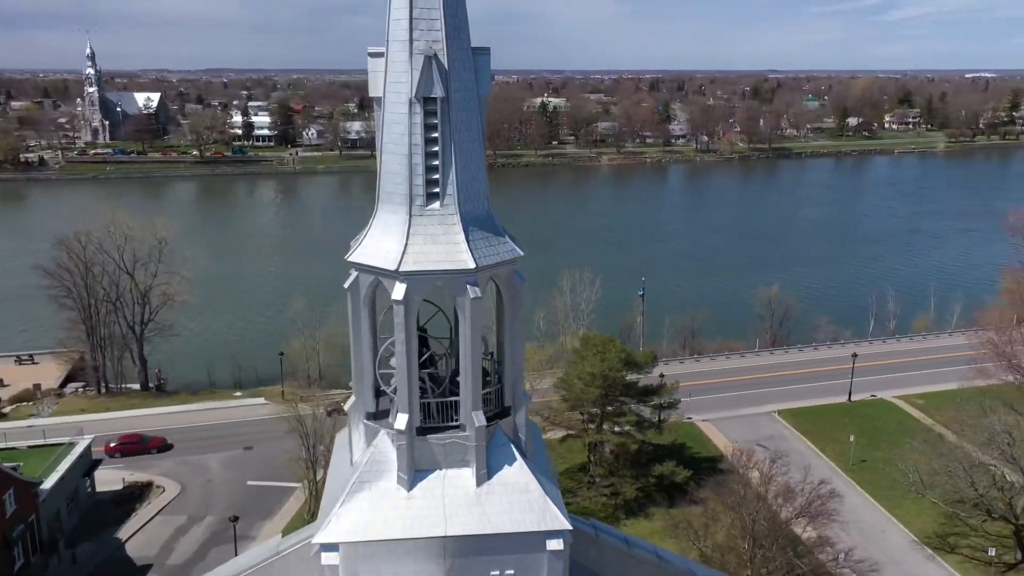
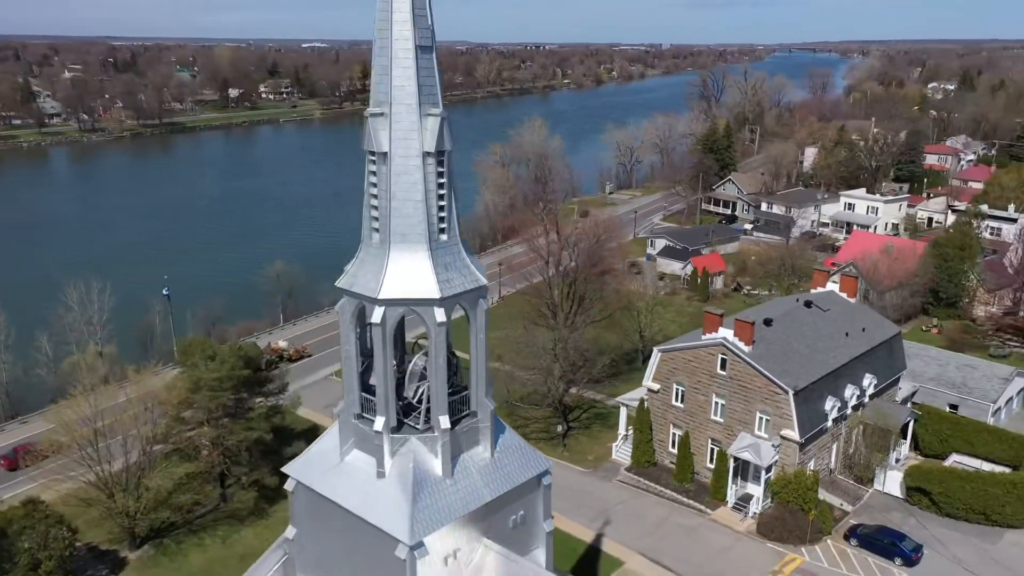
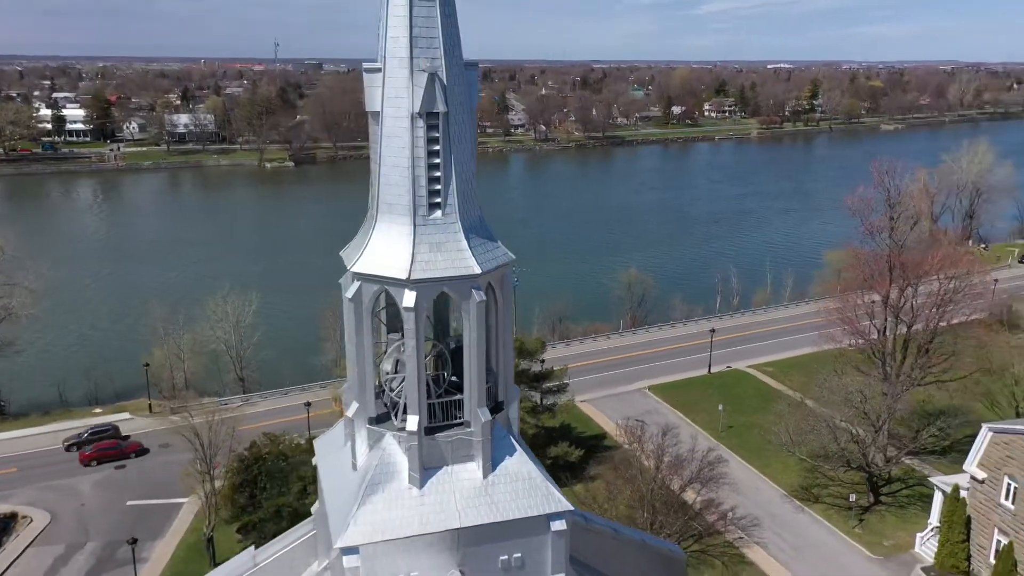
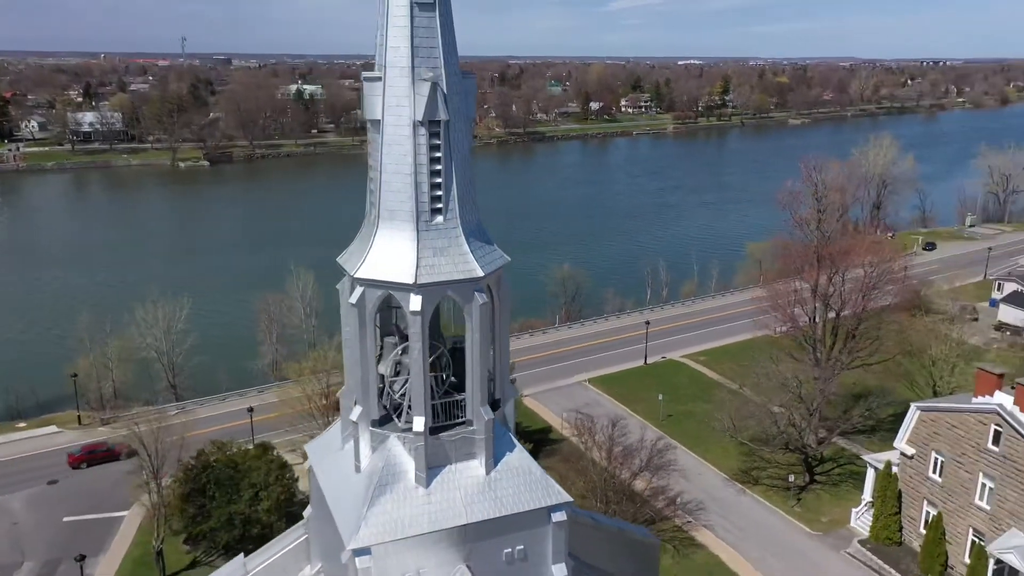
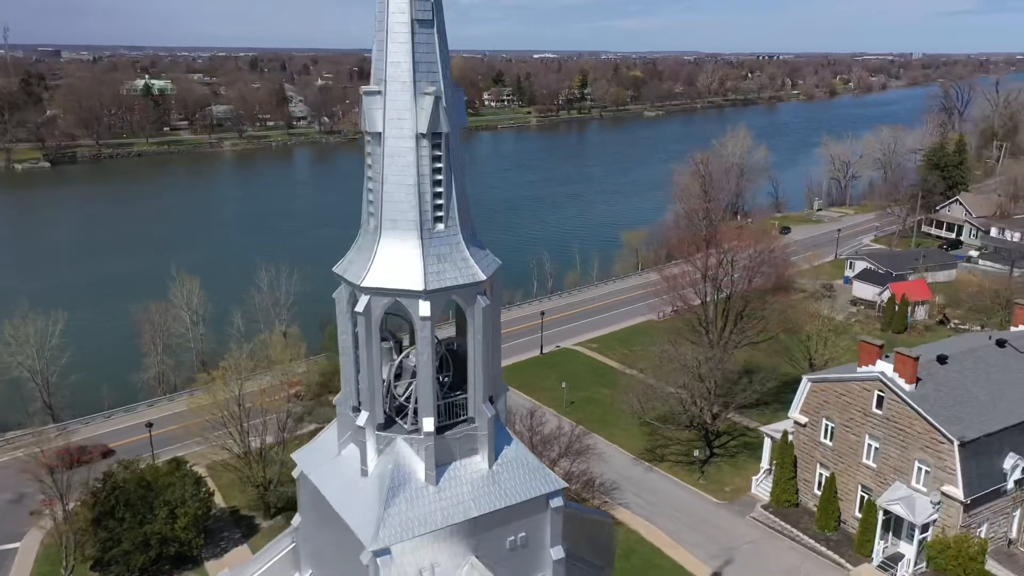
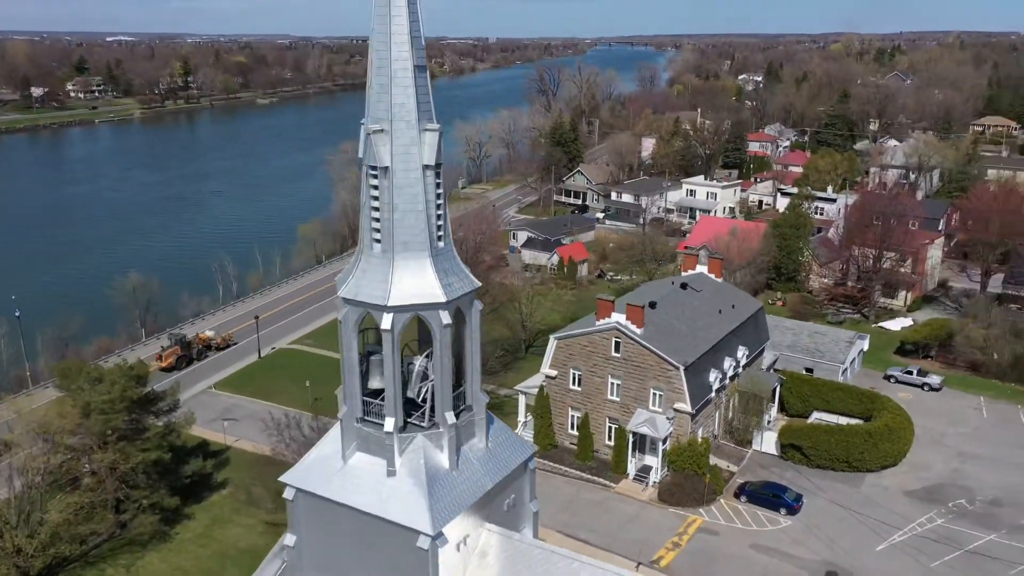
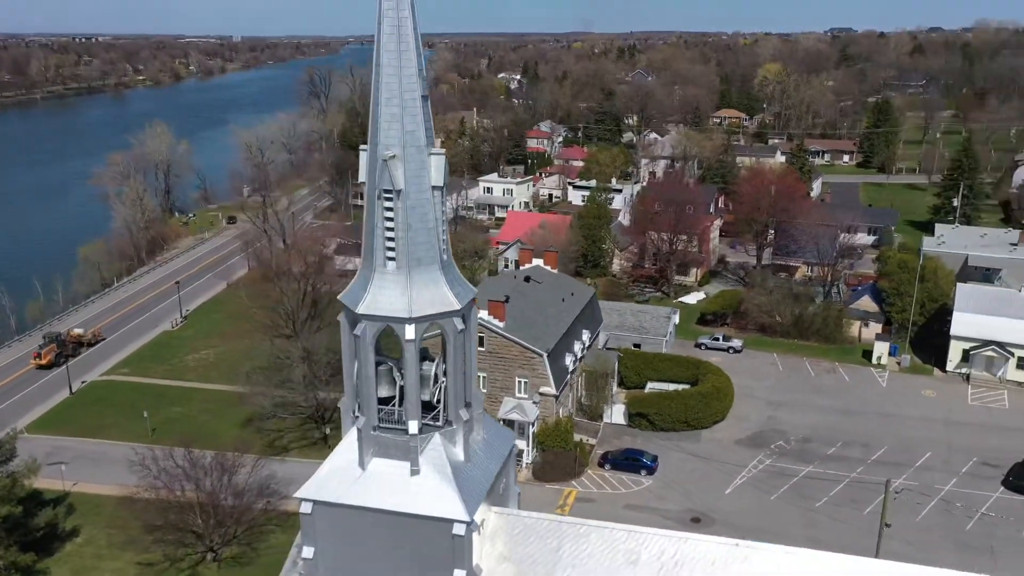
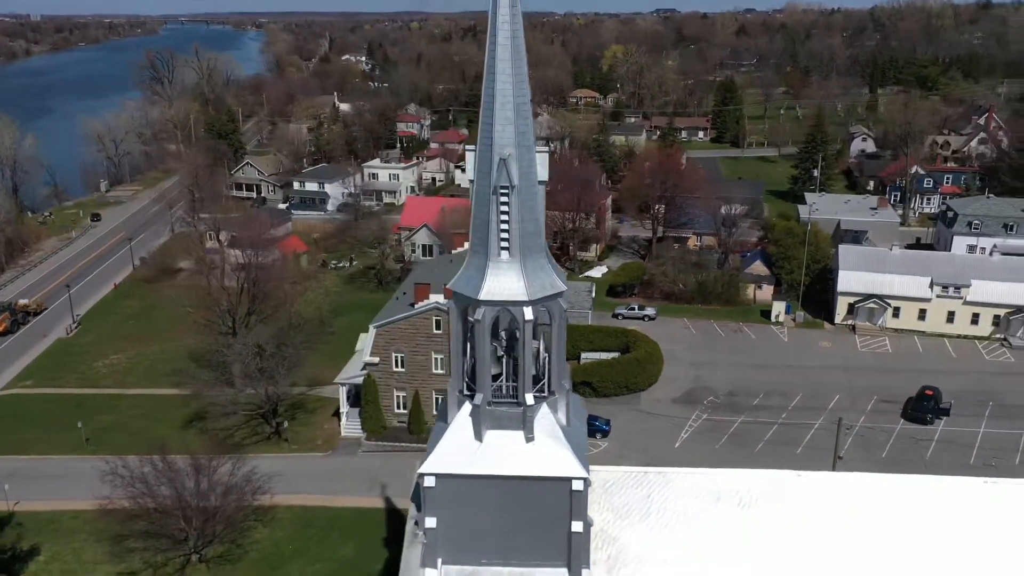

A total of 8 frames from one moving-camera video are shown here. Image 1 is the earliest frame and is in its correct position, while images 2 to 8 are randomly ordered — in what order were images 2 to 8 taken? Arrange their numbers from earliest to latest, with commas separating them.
3, 4, 5, 2, 6, 7, 8
